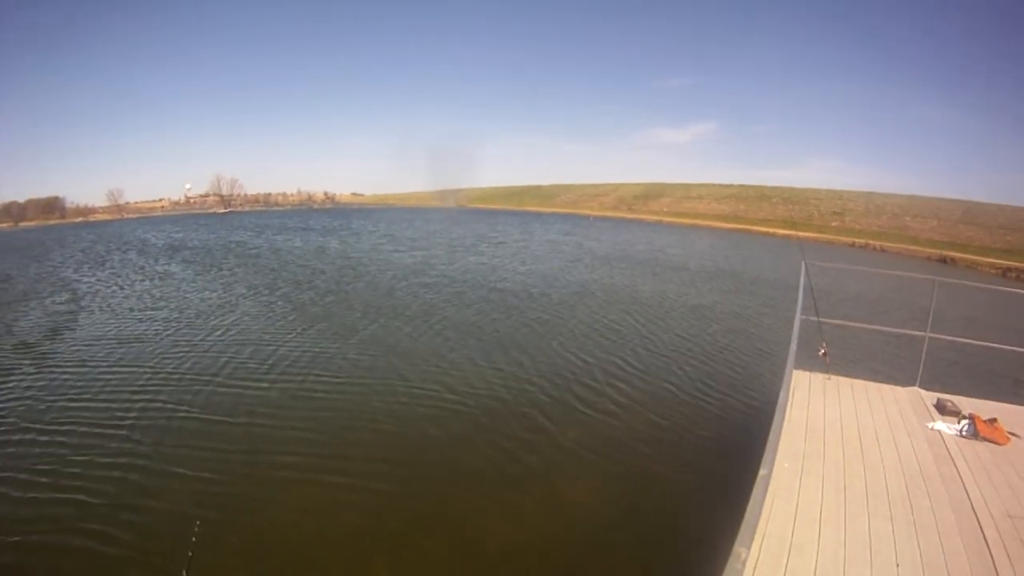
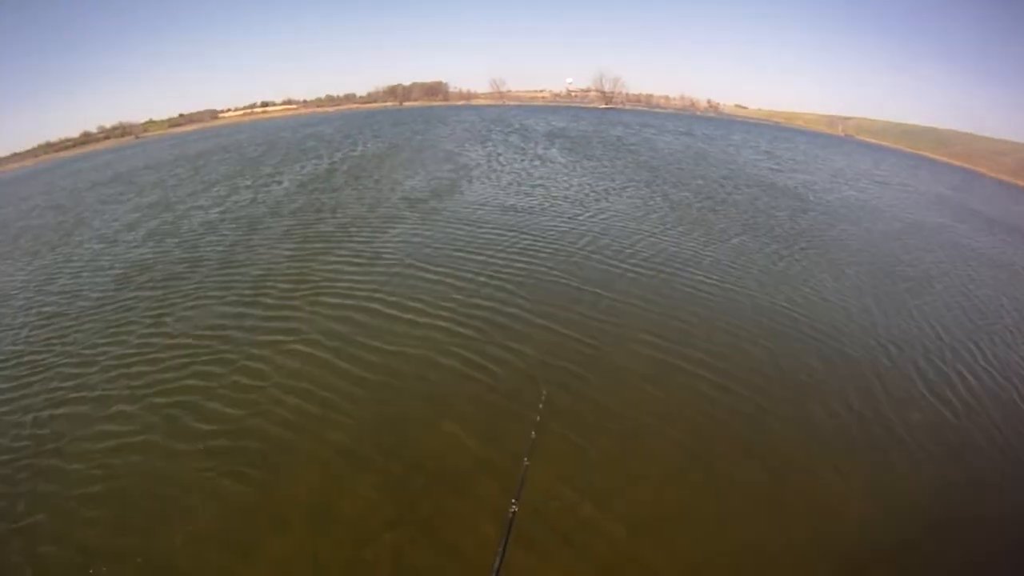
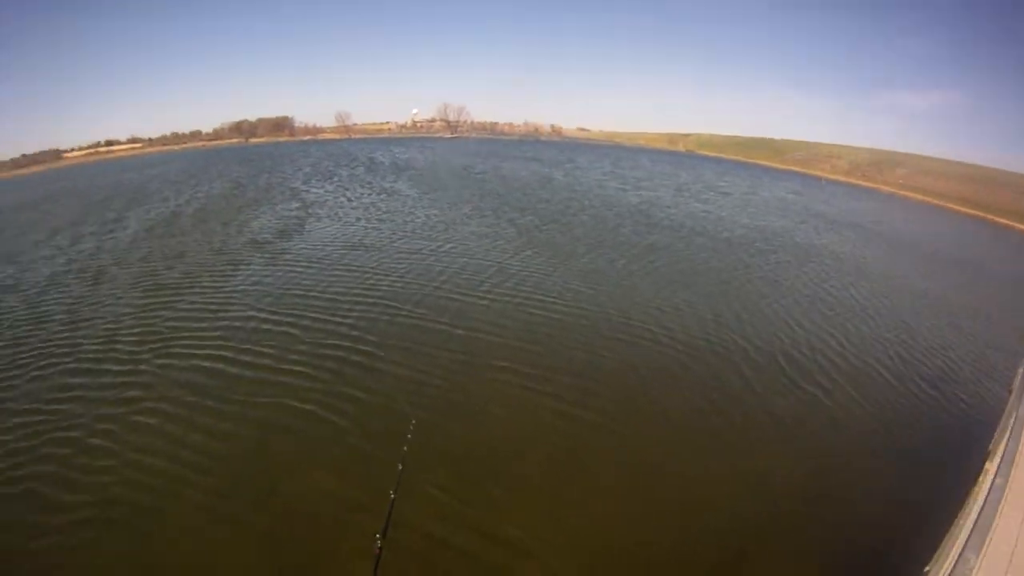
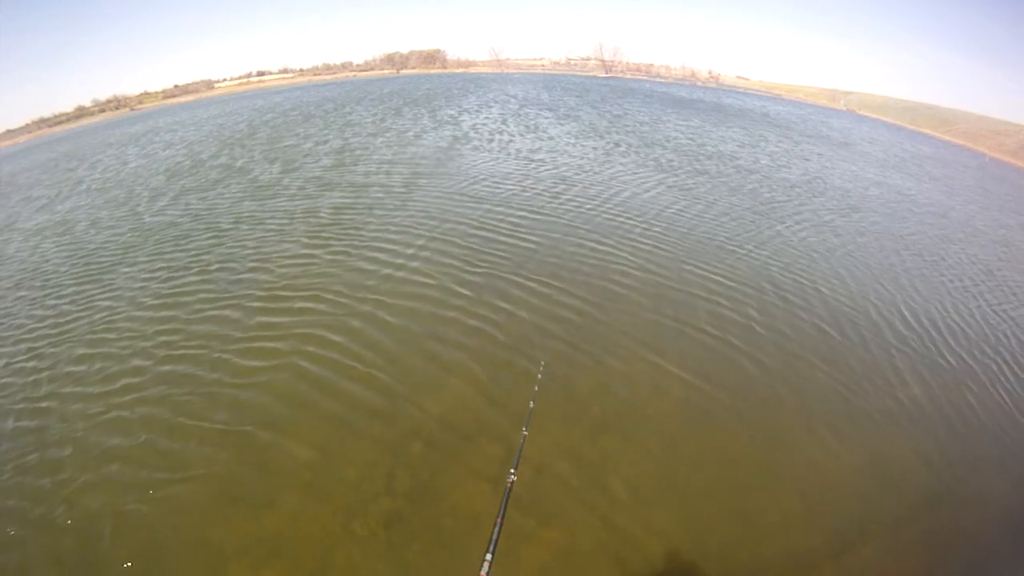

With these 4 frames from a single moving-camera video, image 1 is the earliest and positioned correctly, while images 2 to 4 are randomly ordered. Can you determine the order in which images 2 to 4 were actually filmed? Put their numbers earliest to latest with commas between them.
3, 2, 4
